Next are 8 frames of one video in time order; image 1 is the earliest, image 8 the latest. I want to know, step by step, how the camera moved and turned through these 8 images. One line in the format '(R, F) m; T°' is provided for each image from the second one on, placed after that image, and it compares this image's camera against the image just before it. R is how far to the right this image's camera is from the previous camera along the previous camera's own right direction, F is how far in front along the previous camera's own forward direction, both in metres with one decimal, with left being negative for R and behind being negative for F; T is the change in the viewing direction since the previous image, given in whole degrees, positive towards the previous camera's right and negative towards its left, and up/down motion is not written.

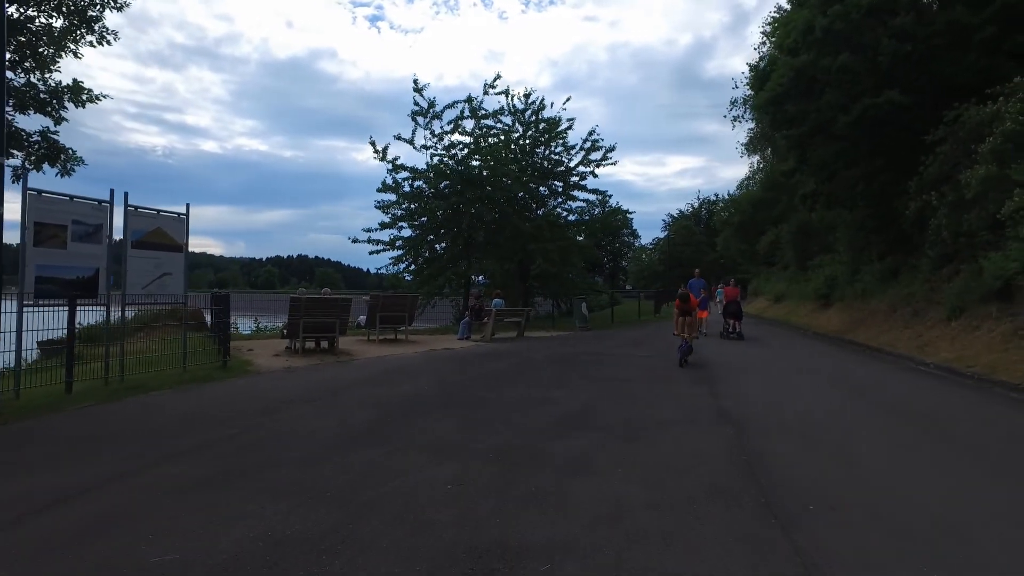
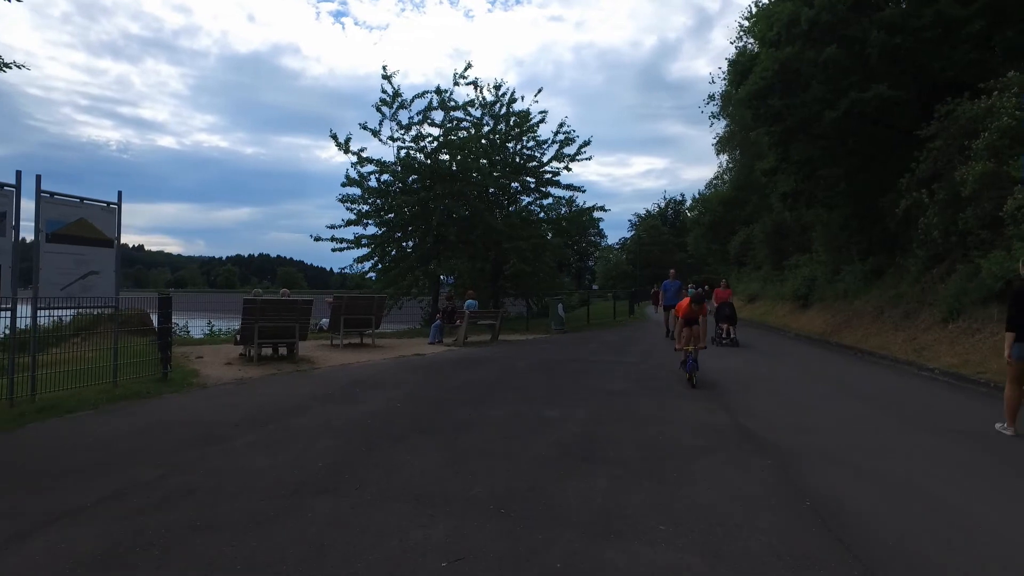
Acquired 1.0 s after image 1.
(-0.3, +1.2) m; +3°
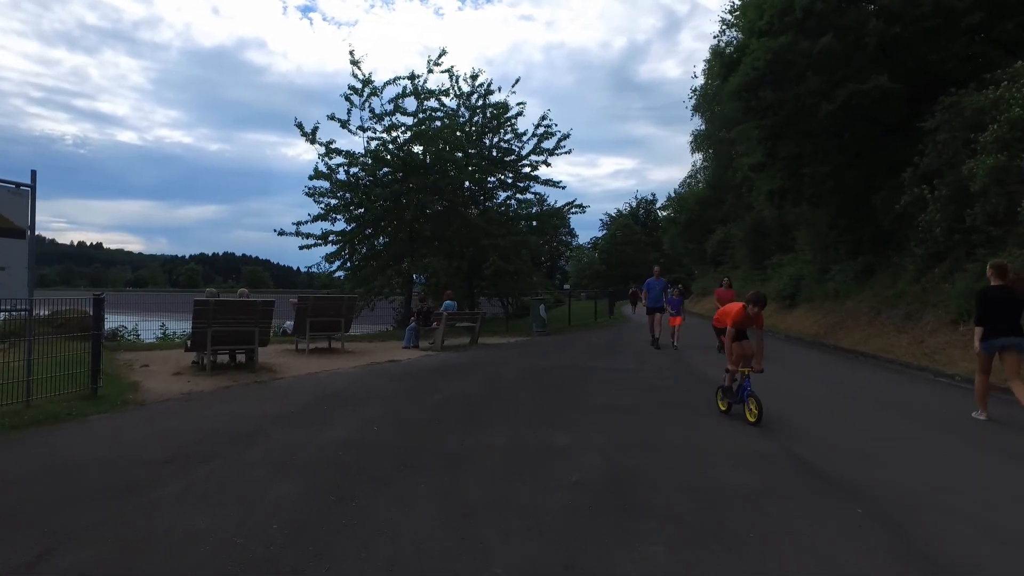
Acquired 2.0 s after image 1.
(-0.3, +1.3) m; +3°
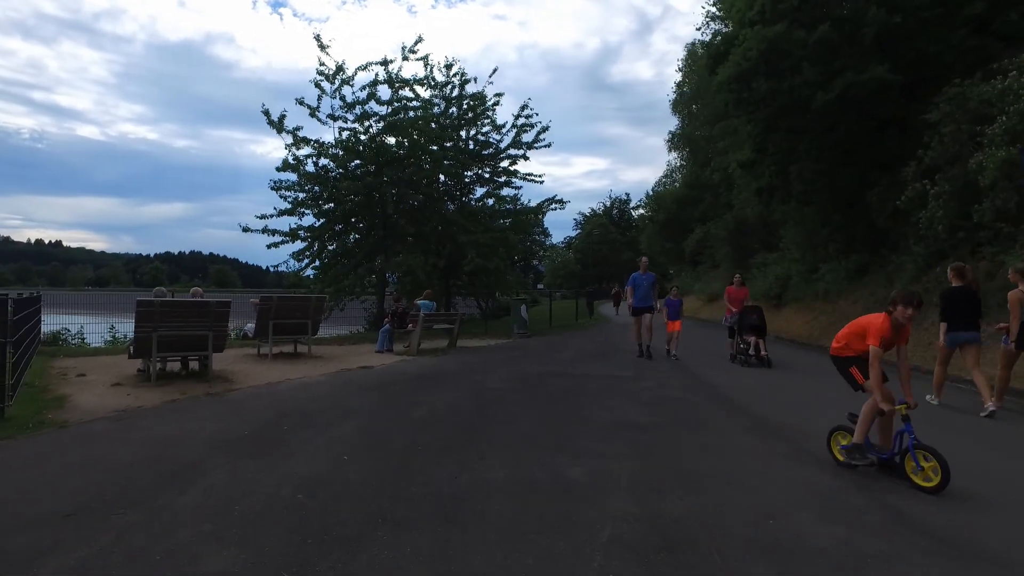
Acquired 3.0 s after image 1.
(-0.2, +1.2) m; +2°
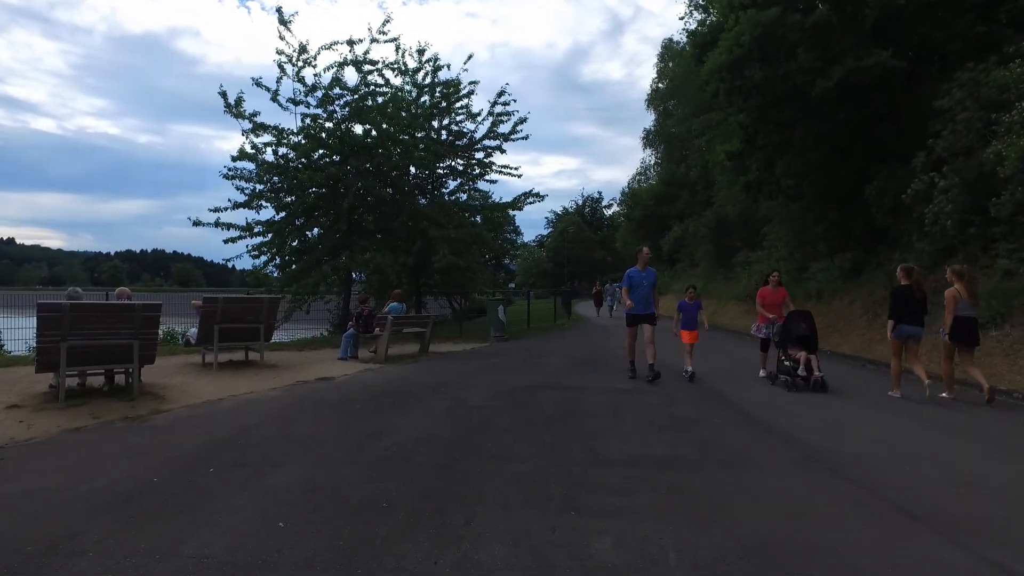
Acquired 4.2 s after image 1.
(-0.2, +1.5) m; +2°
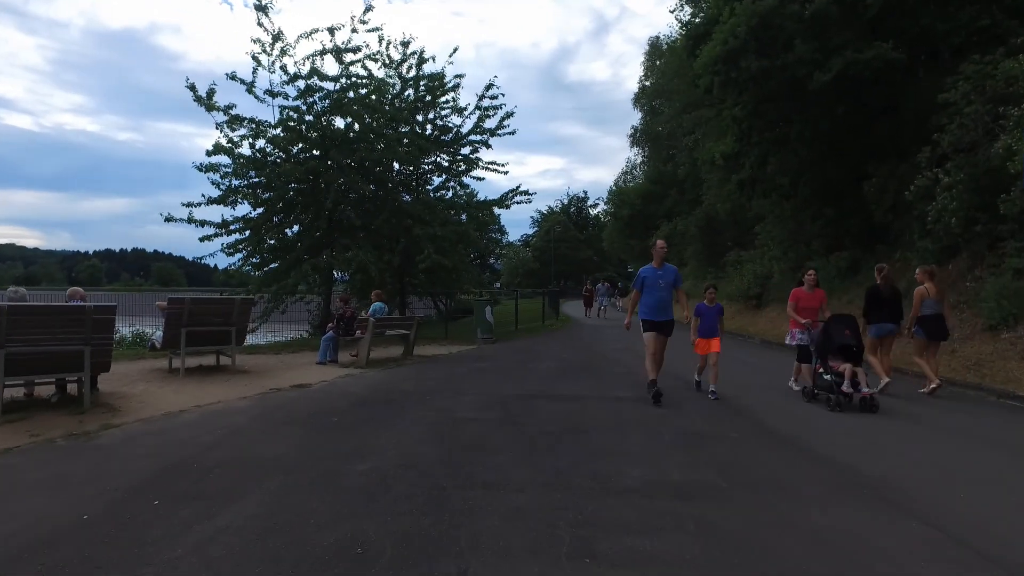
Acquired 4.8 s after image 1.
(-0.1, +0.8) m; +1°
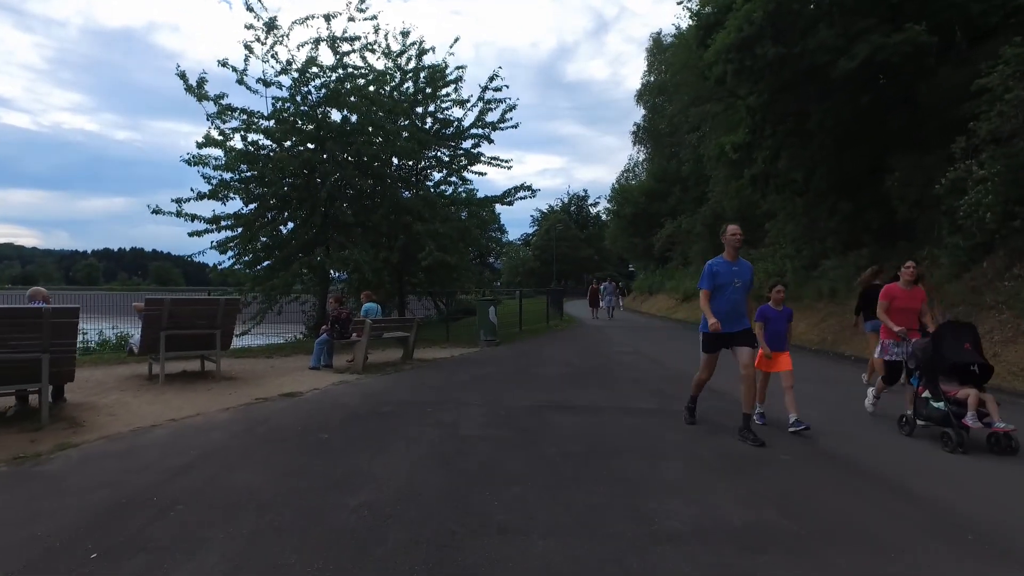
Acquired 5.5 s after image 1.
(-0.2, +0.9) m; 0°
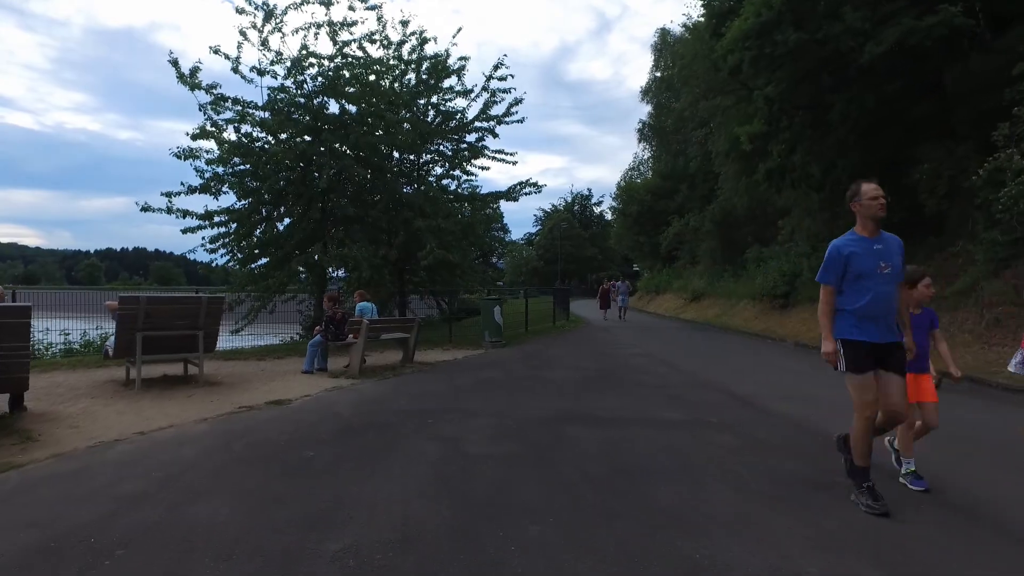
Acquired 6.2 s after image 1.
(-0.1, +0.9) m; 0°
